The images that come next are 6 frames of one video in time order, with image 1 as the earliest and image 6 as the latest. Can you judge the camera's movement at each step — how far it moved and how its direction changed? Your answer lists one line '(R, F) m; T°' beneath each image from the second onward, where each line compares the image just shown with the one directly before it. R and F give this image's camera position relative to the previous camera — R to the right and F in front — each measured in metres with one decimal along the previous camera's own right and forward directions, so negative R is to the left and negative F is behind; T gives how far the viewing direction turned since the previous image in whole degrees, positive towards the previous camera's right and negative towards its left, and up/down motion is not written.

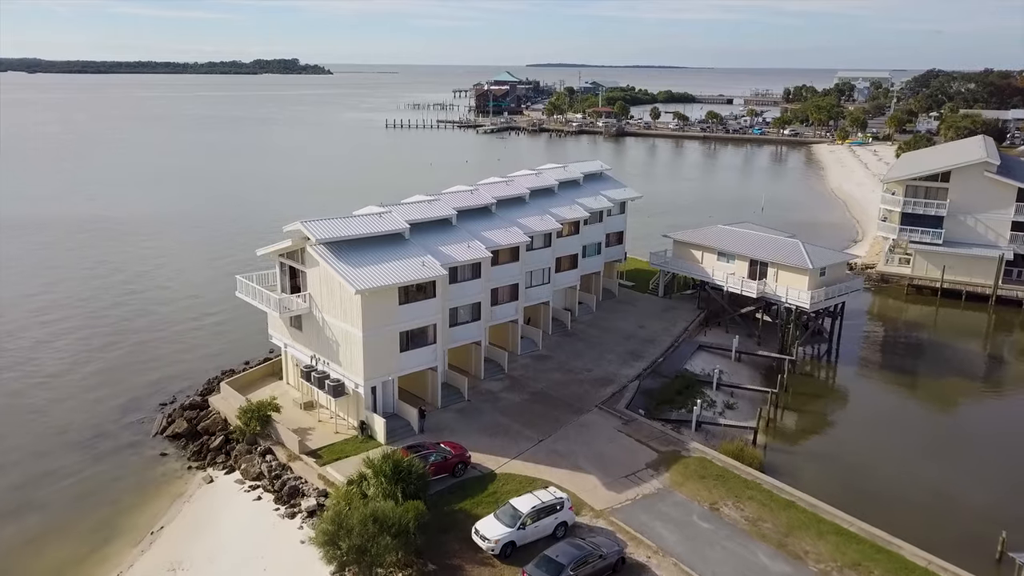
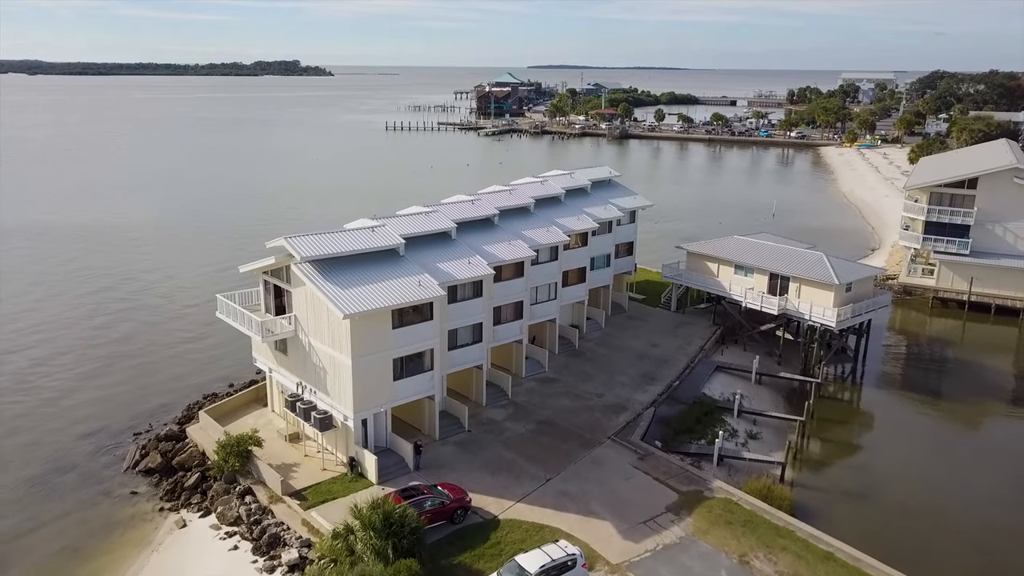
(-0.1, +2.6) m; 0°
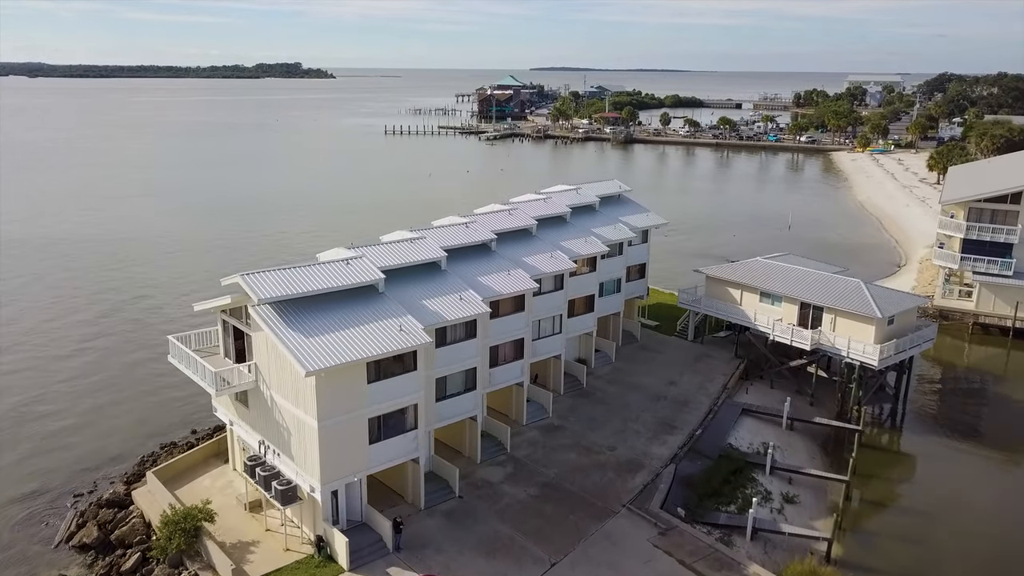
(+0.1, +4.1) m; 0°
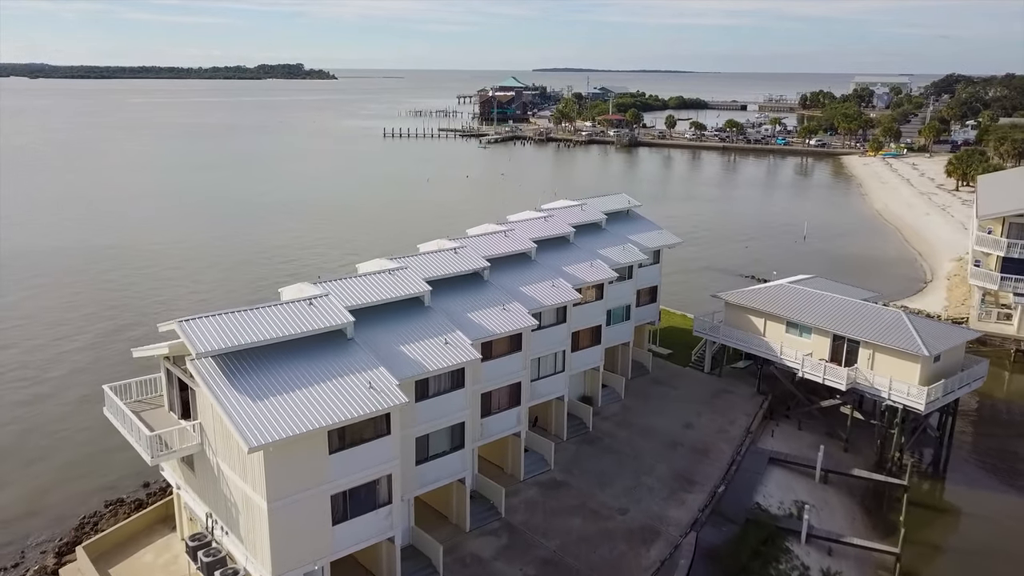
(+0.1, +3.8) m; 0°
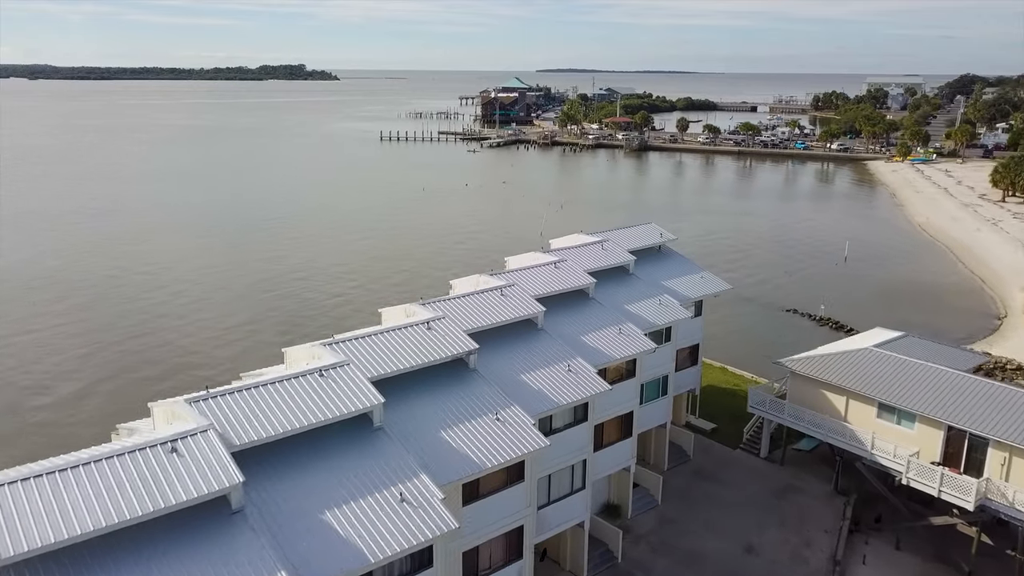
(+0.1, +8.0) m; 0°
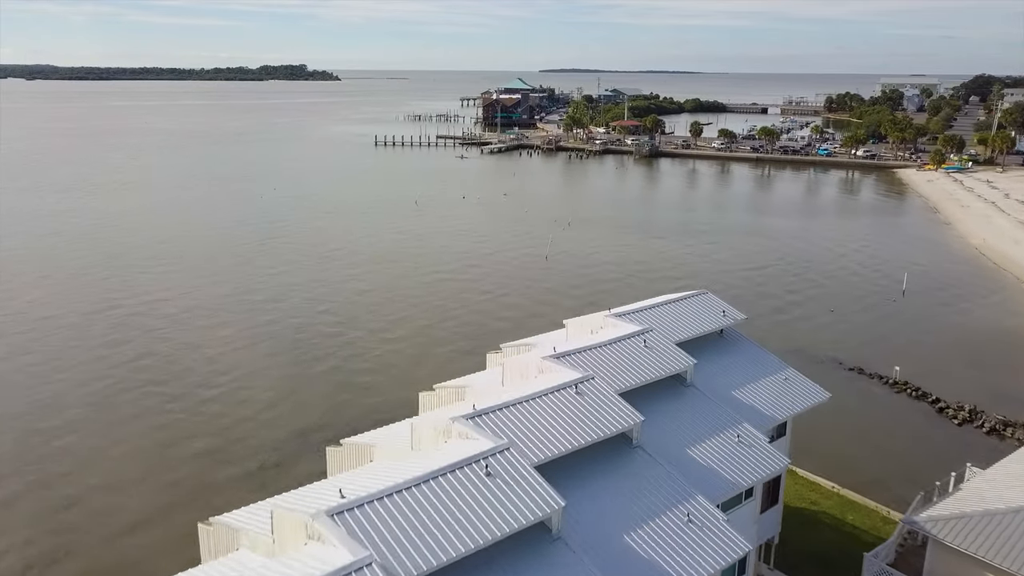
(+0.1, +9.0) m; 0°
